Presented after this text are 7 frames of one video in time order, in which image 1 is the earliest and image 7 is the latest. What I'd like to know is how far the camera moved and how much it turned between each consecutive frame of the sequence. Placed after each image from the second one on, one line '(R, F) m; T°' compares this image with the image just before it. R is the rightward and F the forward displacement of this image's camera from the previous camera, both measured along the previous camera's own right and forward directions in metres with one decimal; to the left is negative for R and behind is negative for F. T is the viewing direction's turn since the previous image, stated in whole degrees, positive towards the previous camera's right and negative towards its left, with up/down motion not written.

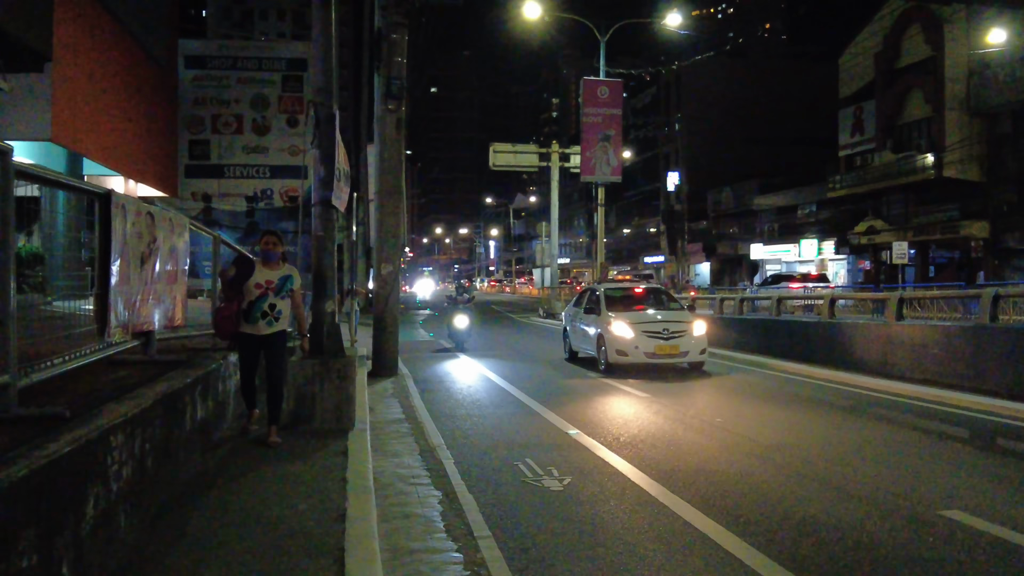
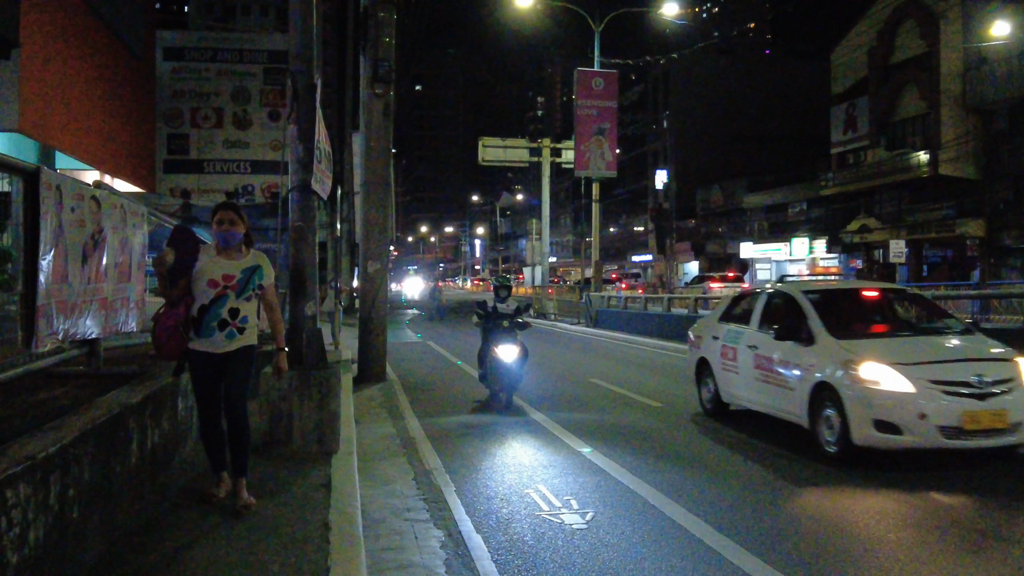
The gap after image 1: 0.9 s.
(-0.2, +0.9) m; +1°
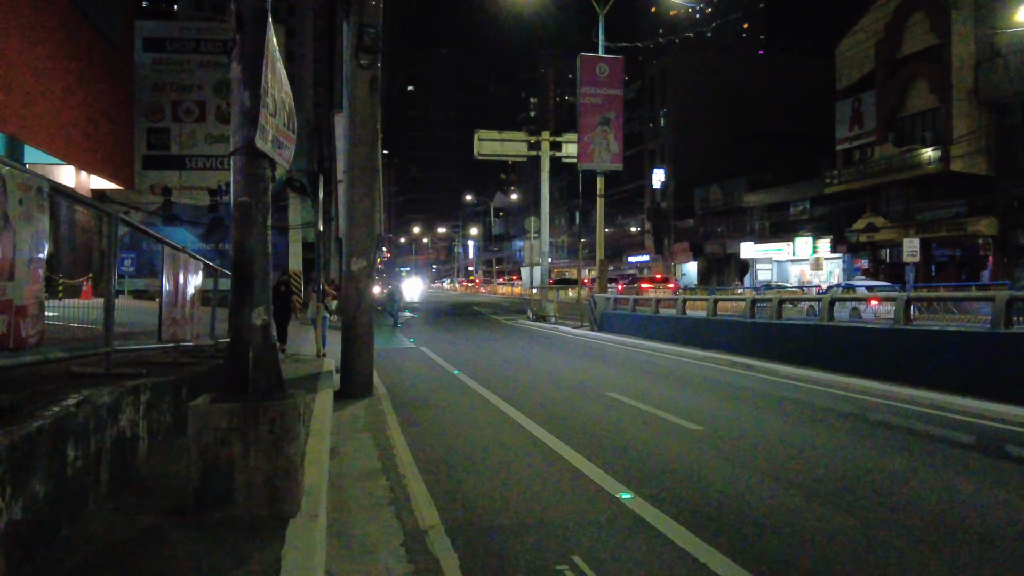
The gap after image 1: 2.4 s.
(-0.1, +1.6) m; 0°
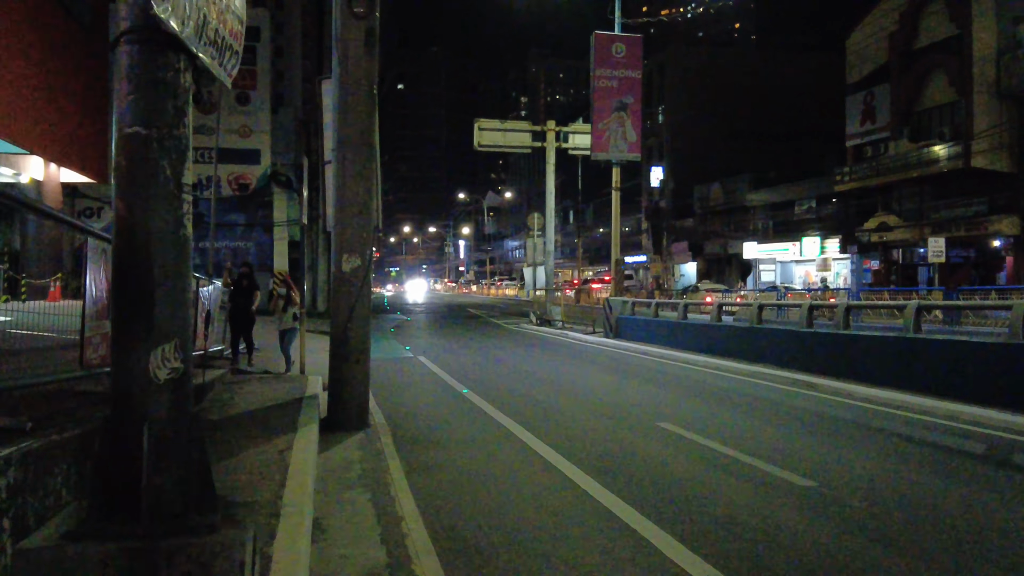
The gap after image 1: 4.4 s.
(-0.3, +2.1) m; +1°
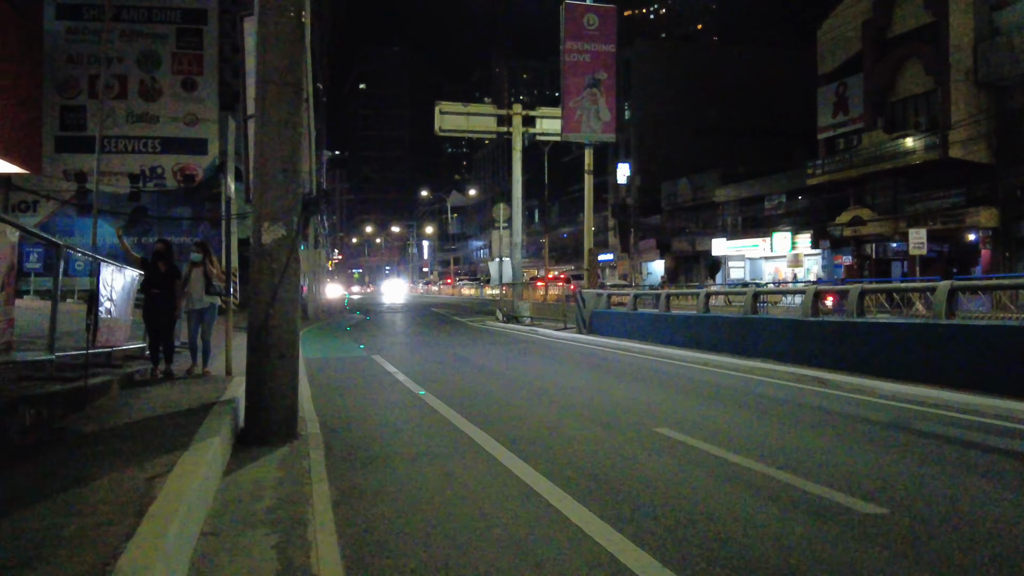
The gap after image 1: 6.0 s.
(0.0, +1.6) m; +2°
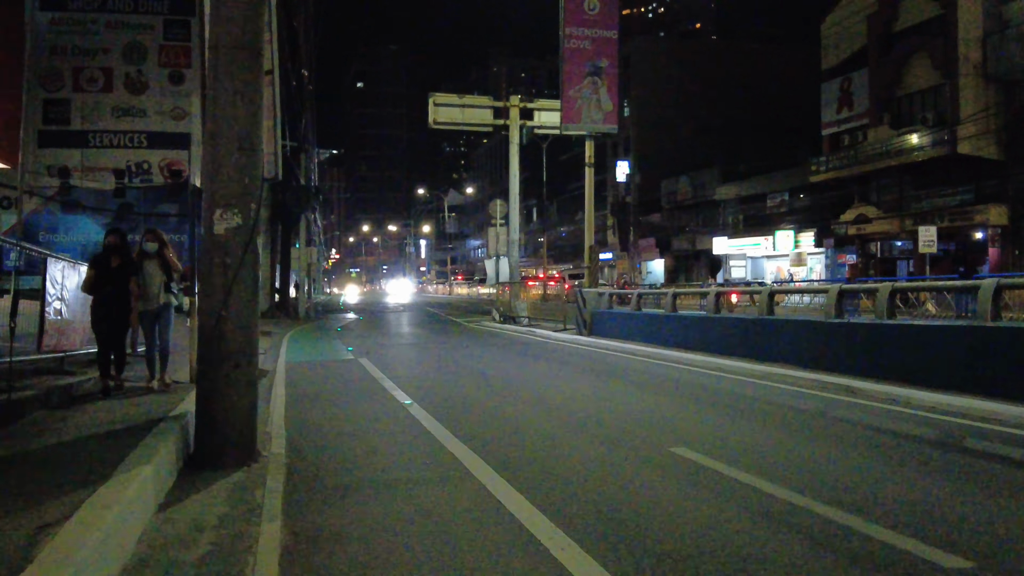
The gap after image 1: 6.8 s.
(0.0, +0.9) m; 0°
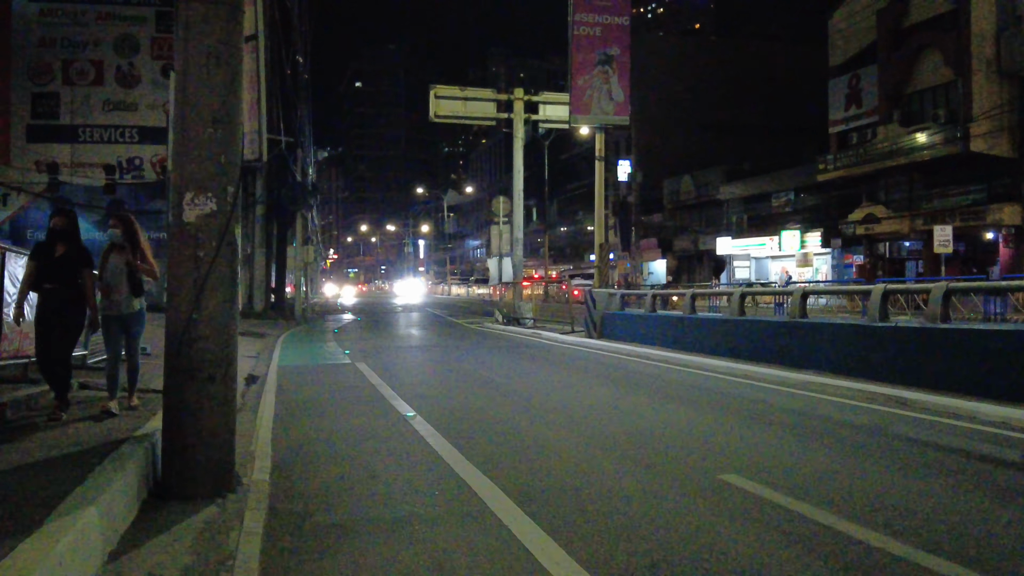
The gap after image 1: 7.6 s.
(-0.1, +0.9) m; 0°
